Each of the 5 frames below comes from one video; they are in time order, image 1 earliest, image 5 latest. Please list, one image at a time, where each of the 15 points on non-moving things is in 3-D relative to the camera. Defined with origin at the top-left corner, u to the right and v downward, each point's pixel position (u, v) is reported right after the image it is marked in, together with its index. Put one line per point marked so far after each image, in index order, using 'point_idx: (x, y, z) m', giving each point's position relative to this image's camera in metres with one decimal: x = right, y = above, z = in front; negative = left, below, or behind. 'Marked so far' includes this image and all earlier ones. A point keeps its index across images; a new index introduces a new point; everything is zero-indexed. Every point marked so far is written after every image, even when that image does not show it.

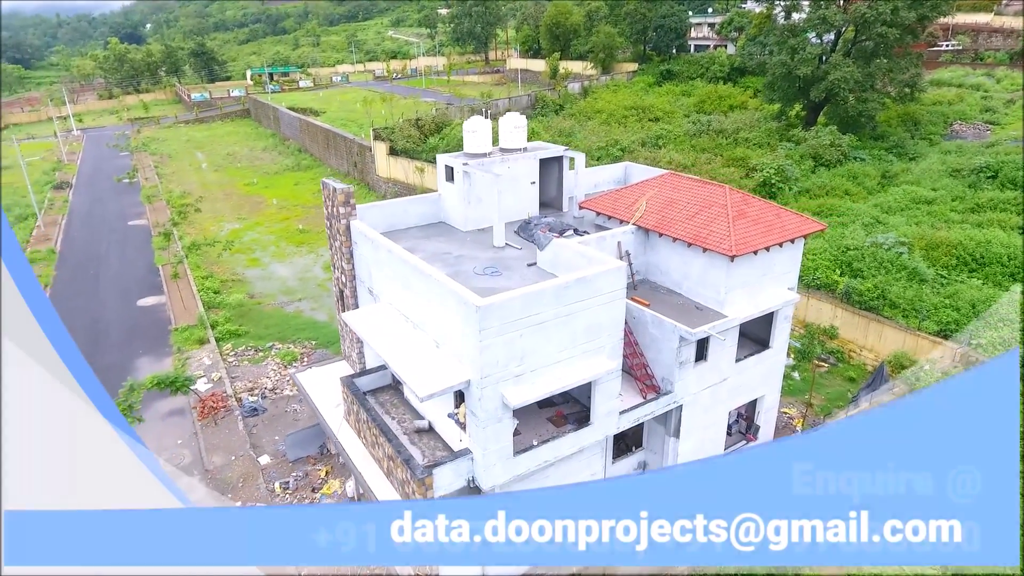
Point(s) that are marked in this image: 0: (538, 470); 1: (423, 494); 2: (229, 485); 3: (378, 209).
0: (+0.5, -3.2, +10.9) m
1: (-1.4, -3.2, +9.8) m
2: (-6.4, -4.5, +14.2) m
3: (-3.1, +1.8, +14.3) m
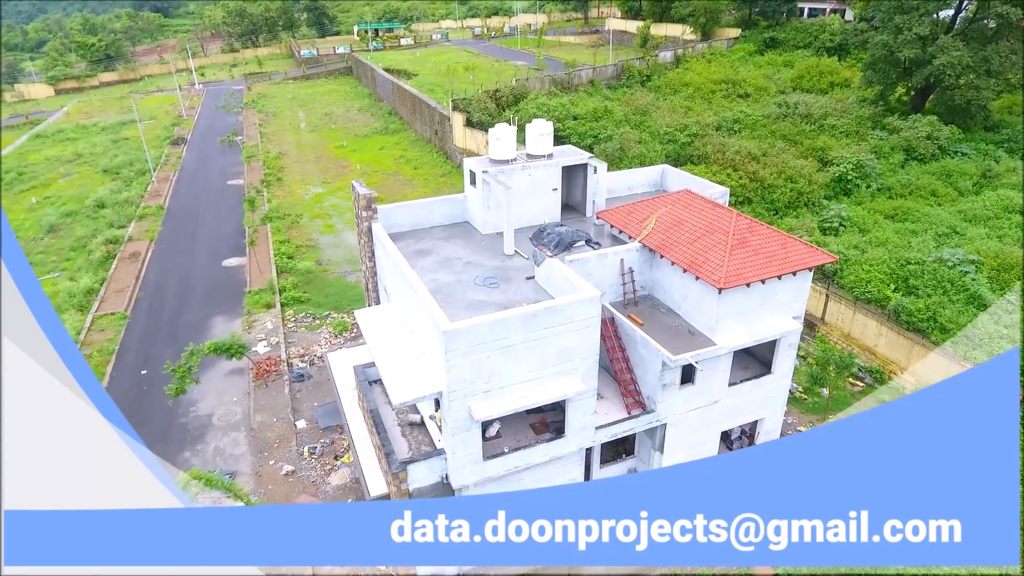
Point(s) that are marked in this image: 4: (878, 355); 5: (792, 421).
0: (0.0, -3.5, +11.8) m
1: (-2.0, -3.5, +11.1) m
2: (-6.4, -4.1, +16.3) m
3: (-2.6, +1.9, +15.3) m
4: (+11.3, -2.1, +19.3) m
5: (+7.8, -3.7, +17.3) m
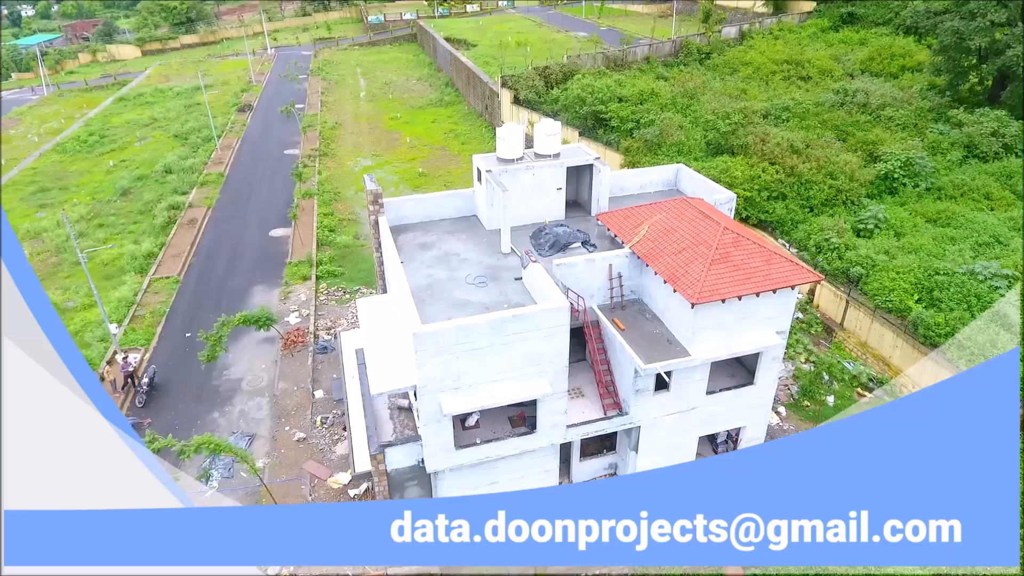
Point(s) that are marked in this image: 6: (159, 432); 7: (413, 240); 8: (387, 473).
0: (-0.6, -3.6, +12.7) m
1: (-2.7, -3.4, +12.2) m
2: (-6.5, -3.5, +17.8) m
3: (-2.5, +2.2, +16.1) m
4: (+11.5, -2.4, +19.0) m
5: (+7.8, -3.9, +17.4) m
6: (-9.8, -4.0, +17.3) m
7: (-2.5, +1.2, +15.6) m
8: (-2.5, -3.7, +12.4) m
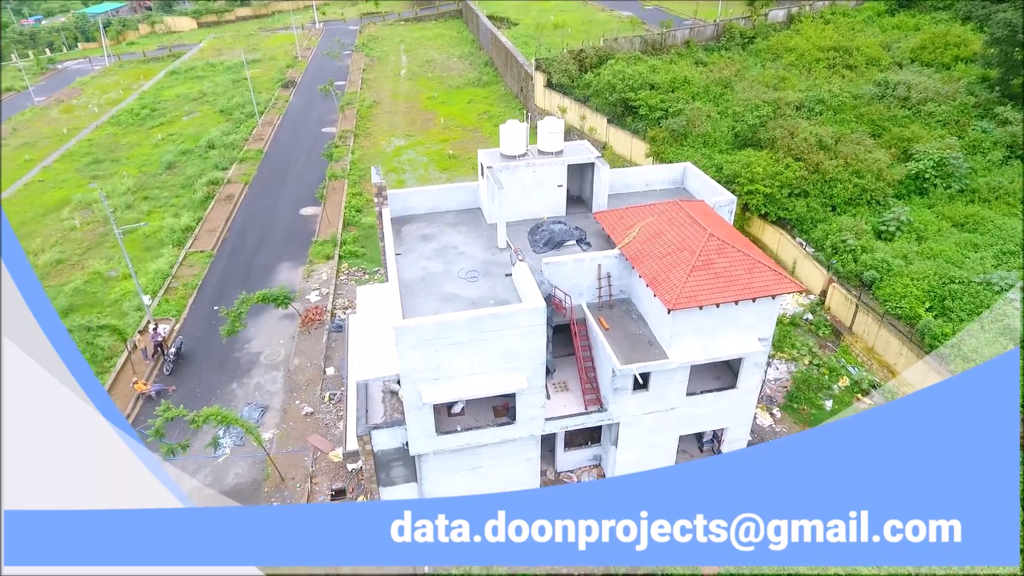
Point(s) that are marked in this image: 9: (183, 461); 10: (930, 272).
0: (-1.0, -3.5, +13.5) m
1: (-3.1, -3.3, +13.0) m
2: (-6.5, -3.0, +18.9) m
3: (-2.5, +2.5, +16.7) m
4: (+11.5, -2.6, +18.8) m
5: (+7.6, -4.0, +17.5) m
6: (-9.9, -3.3, +18.7) m
7: (-2.5, +1.5, +16.3) m
8: (-3.0, -3.5, +13.3) m
9: (-8.5, -4.5, +16.1) m
10: (+13.2, +0.5, +19.7) m
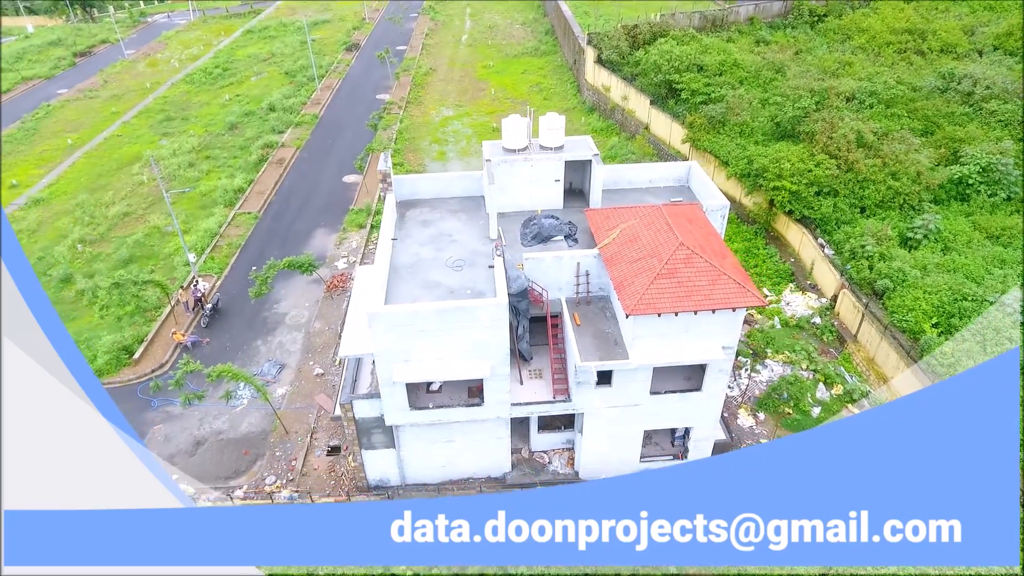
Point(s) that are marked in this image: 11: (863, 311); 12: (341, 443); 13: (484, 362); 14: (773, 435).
0: (-1.8, -3.2, +14.7) m
1: (-3.9, -2.9, +14.5) m
2: (-6.6, -2.0, +20.7) m
3: (-2.5, +3.1, +17.7) m
4: (+11.3, -3.0, +18.6) m
5: (+7.2, -4.1, +17.9) m
6: (-10.0, -2.1, +20.8) m
7: (-2.6, +2.0, +17.4) m
8: (-3.7, -3.1, +14.8) m
9: (-9.0, -3.5, +18.2) m
10: (+13.3, +0.1, +19.2) m
11: (+11.3, -0.7, +20.0) m
12: (-4.8, -4.3, +17.3) m
13: (-0.6, -1.6, +13.6) m
14: (+7.4, -4.2, +17.8) m
